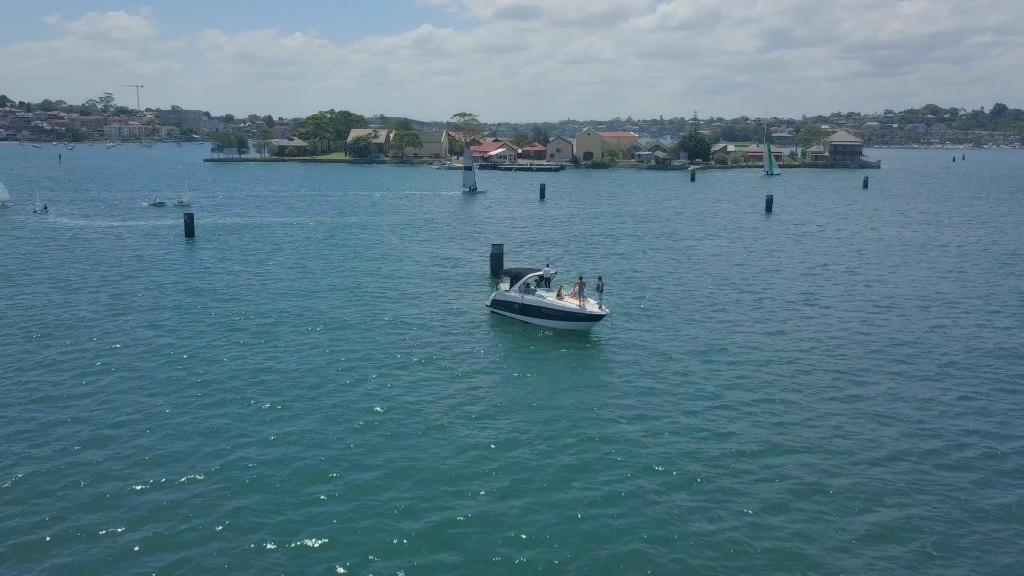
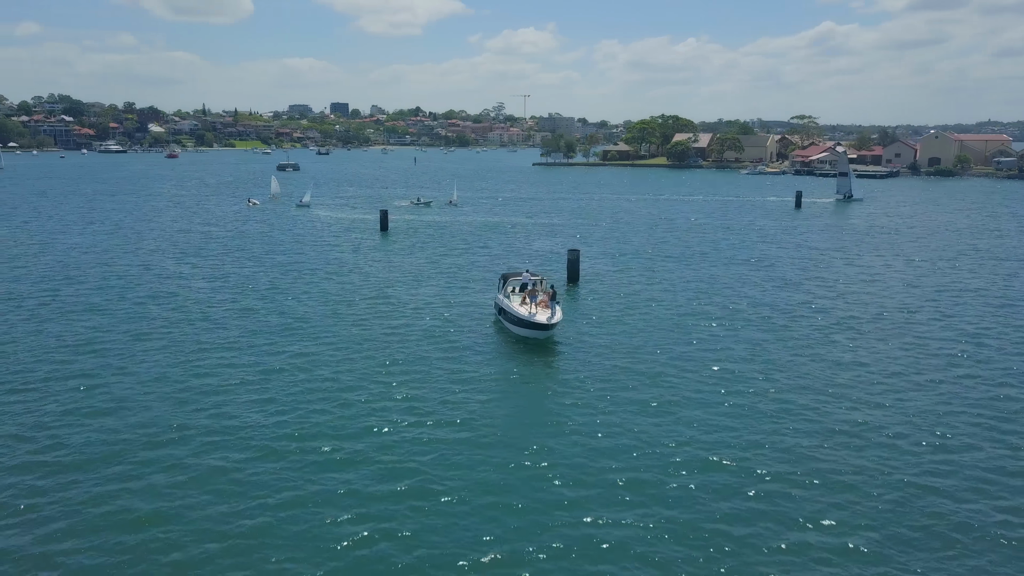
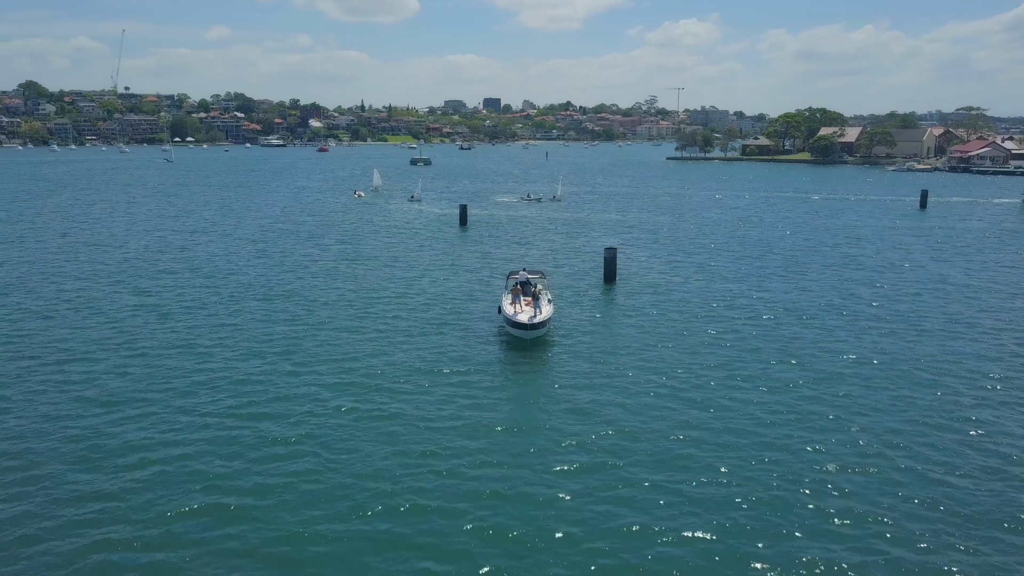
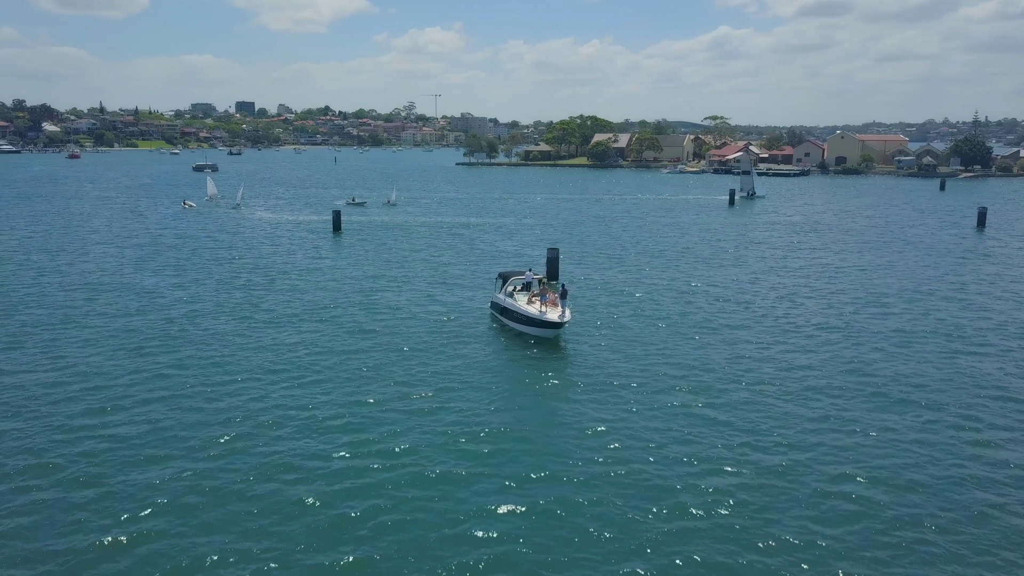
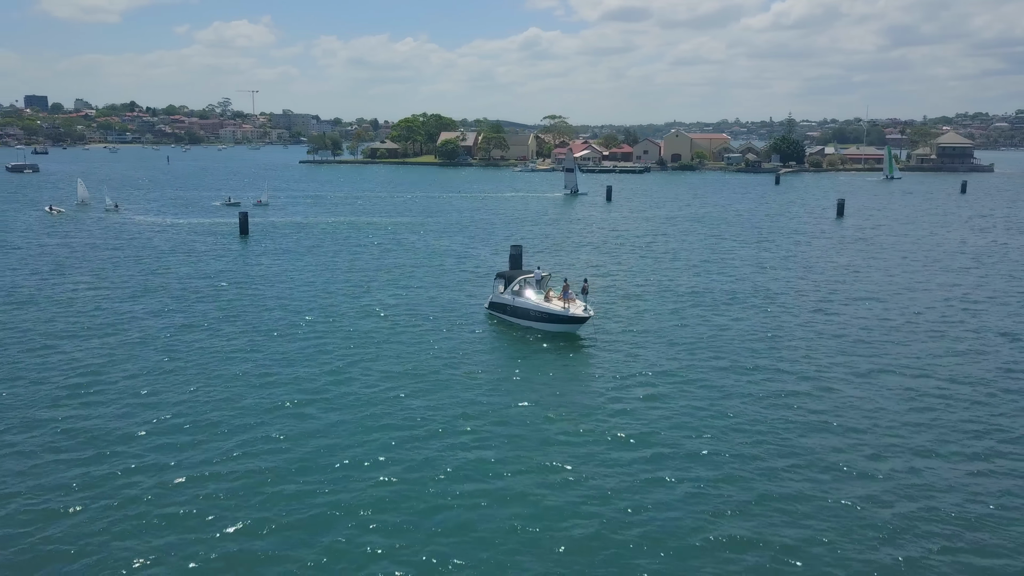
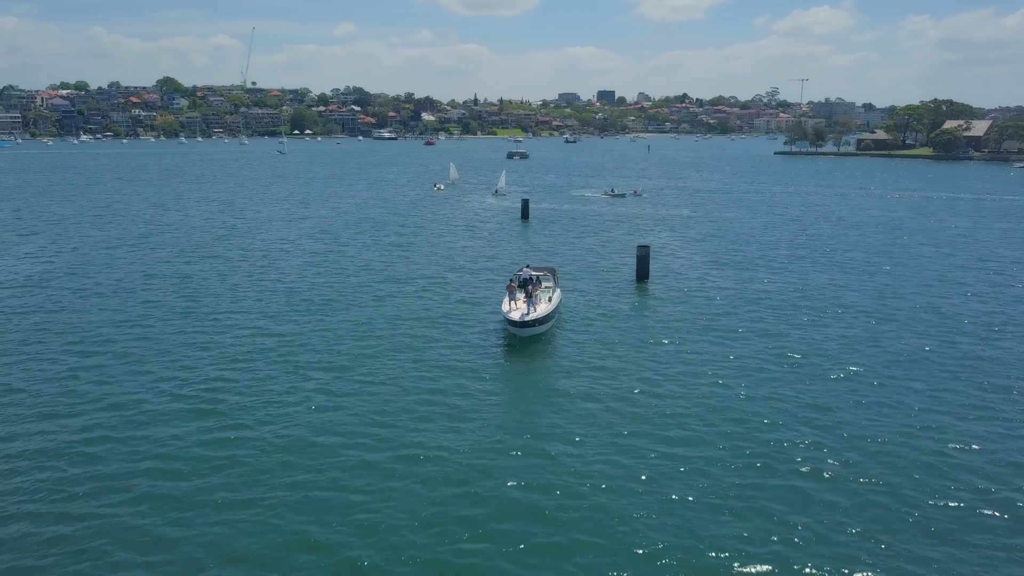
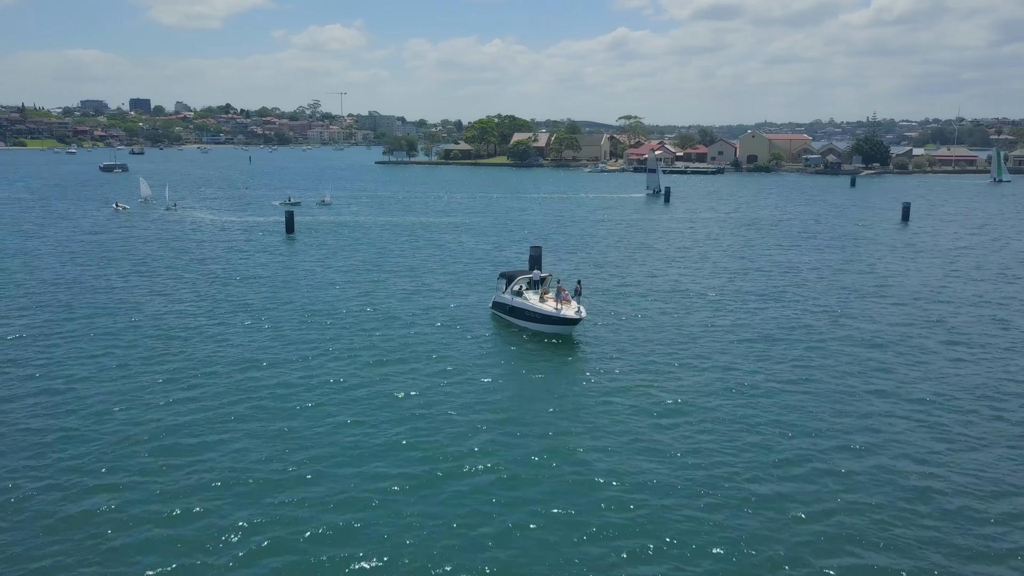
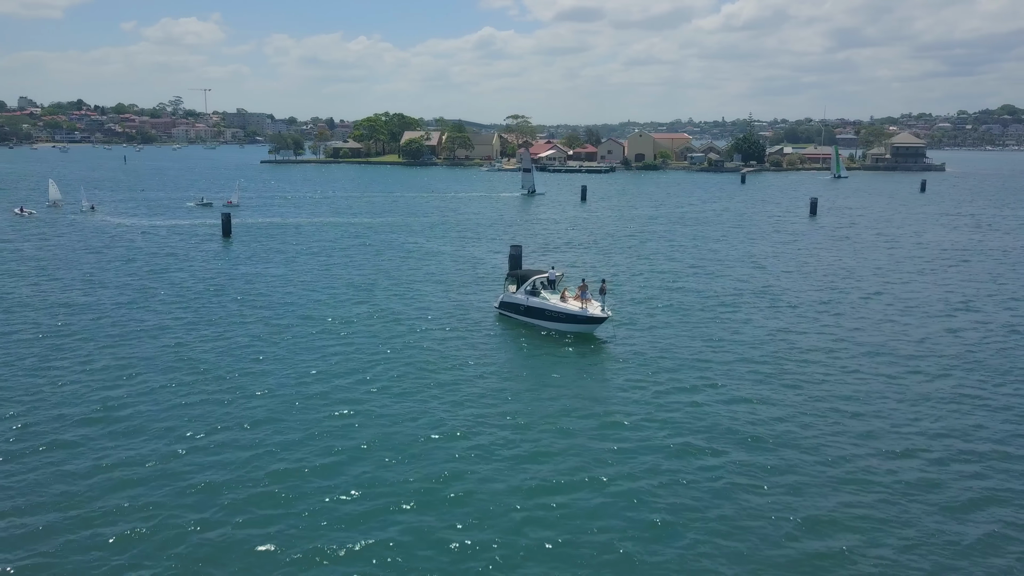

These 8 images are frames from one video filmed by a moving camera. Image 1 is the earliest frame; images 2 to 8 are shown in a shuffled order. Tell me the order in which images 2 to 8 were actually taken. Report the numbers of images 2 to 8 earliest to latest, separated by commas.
8, 5, 7, 4, 2, 3, 6
